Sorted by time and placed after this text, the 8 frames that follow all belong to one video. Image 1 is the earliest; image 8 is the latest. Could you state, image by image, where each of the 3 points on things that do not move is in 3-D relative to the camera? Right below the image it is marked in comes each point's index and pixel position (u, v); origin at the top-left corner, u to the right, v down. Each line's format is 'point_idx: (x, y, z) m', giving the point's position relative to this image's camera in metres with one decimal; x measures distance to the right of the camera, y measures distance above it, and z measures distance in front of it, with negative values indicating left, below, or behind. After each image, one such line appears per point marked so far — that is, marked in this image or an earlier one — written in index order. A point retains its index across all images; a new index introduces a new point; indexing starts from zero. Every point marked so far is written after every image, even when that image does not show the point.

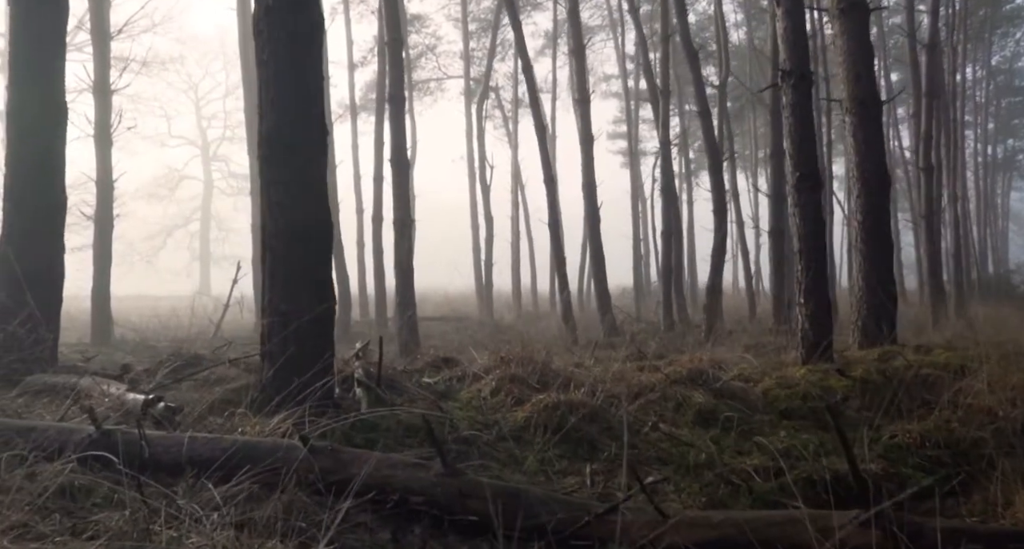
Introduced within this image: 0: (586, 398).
0: (+0.5, -0.9, +6.2) m
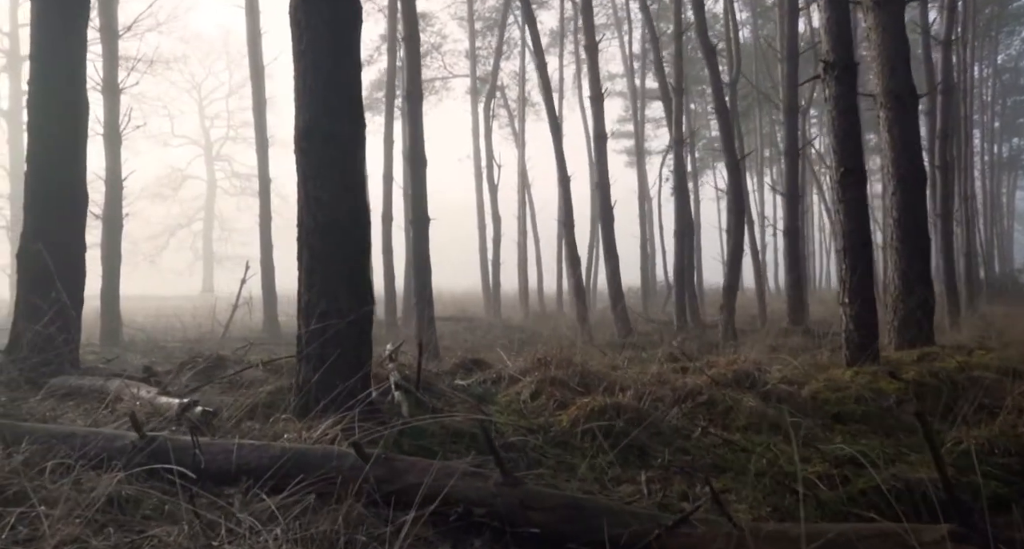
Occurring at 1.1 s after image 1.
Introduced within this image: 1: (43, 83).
0: (+0.8, -0.9, +6.0) m
1: (-4.4, +1.7, +8.0) m
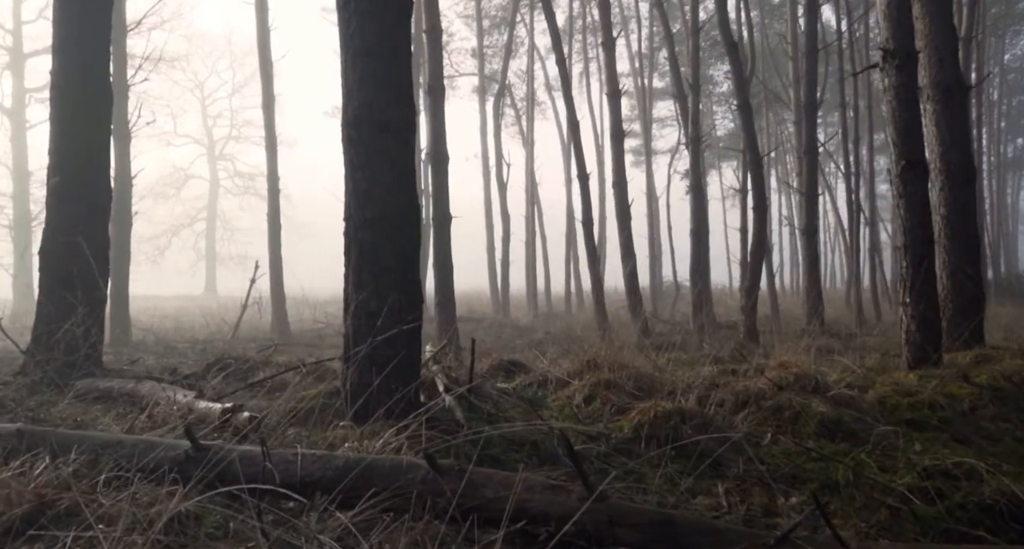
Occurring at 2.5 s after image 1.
0: (+1.2, -0.9, +5.6) m
1: (-4.0, +1.8, +7.7) m
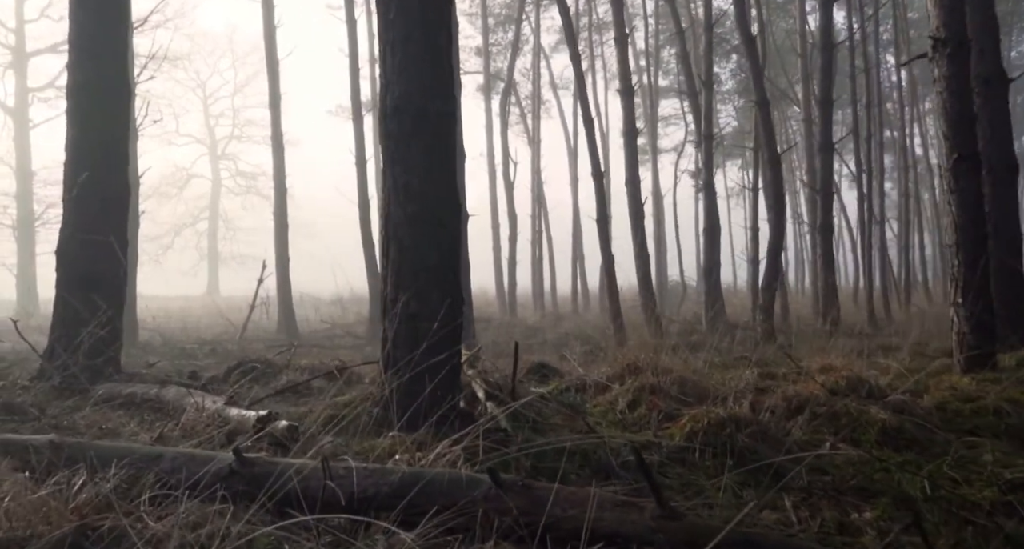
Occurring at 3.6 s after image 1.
0: (+1.5, -0.9, +5.4) m
1: (-3.7, +1.7, +7.4) m
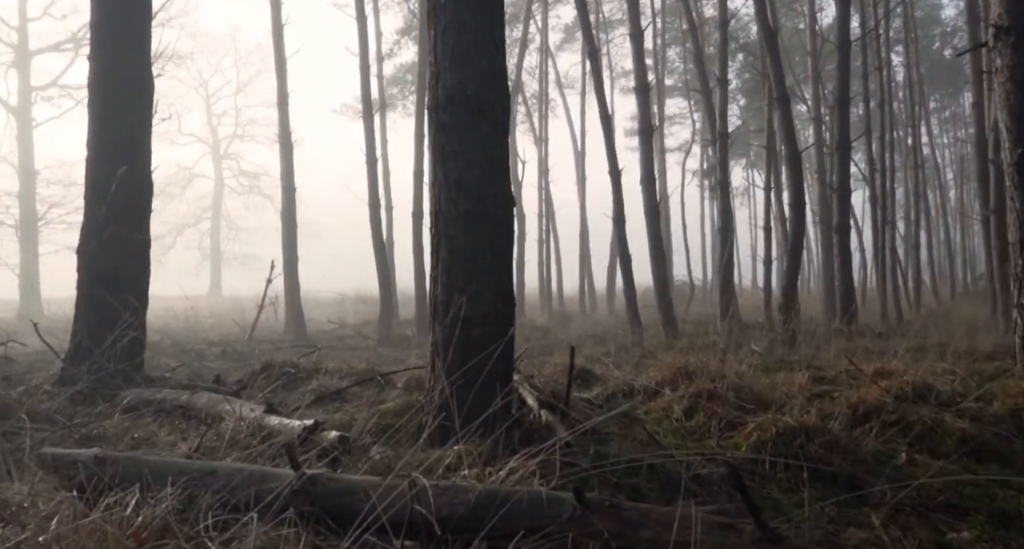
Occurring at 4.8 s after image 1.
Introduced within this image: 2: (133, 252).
0: (+1.8, -0.9, +5.1) m
1: (-3.4, +1.7, +7.1) m
2: (-3.2, +0.2, +7.1) m
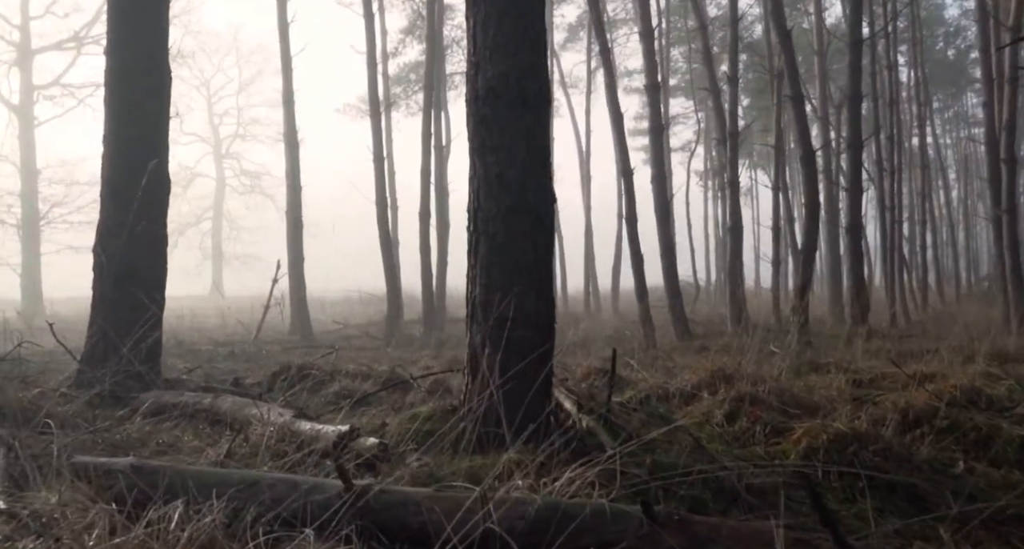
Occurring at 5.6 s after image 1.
0: (+2.1, -0.9, +4.9) m
1: (-3.2, +1.8, +6.9) m
2: (-2.9, +0.2, +6.9) m
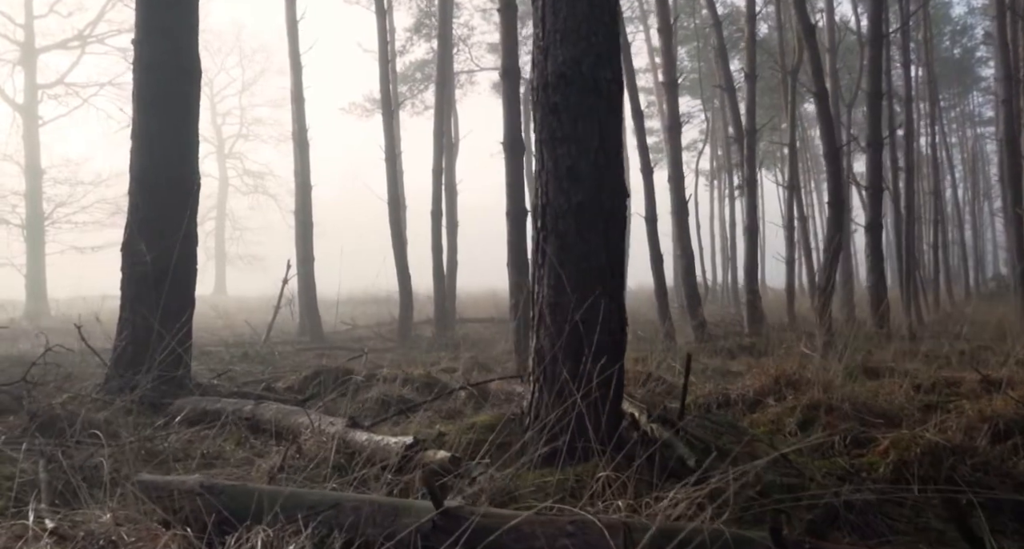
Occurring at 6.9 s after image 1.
0: (+2.4, -0.9, +4.6) m
1: (-2.8, +1.8, +6.6) m
2: (-2.6, +0.2, +6.6) m
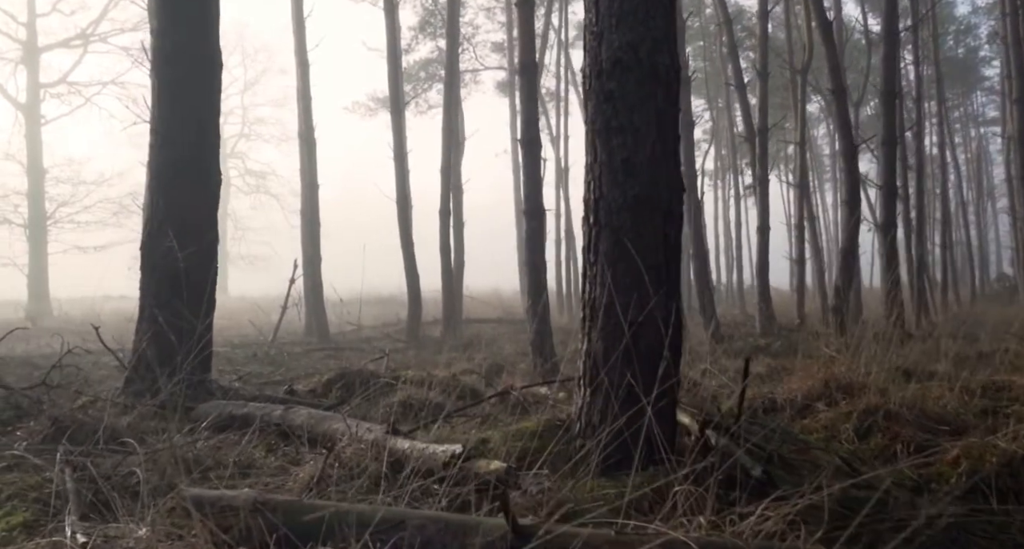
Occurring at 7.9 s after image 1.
0: (+2.7, -0.9, +4.4) m
1: (-2.6, +1.8, +6.4) m
2: (-2.3, +0.2, +6.3) m
